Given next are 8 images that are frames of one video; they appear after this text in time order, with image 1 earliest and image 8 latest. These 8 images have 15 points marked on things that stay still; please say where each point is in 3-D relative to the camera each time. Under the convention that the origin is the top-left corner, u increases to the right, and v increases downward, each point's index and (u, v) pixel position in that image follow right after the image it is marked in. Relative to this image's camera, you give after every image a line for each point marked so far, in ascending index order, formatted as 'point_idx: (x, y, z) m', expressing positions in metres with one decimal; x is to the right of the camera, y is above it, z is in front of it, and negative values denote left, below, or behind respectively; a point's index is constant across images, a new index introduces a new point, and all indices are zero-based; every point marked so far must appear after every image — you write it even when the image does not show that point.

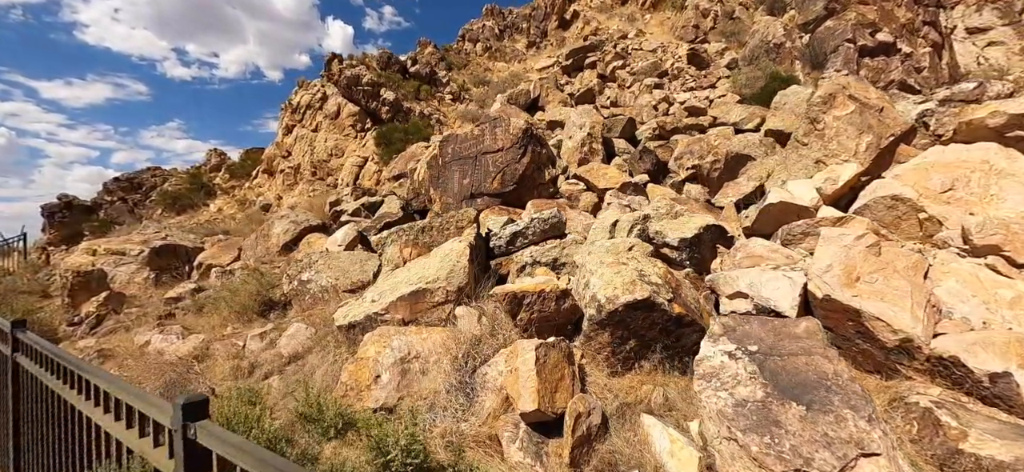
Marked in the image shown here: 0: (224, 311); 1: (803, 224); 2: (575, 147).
0: (-4.6, -1.1, +6.4) m
1: (+2.9, +0.1, +4.0) m
2: (+1.4, +1.9, +8.9) m
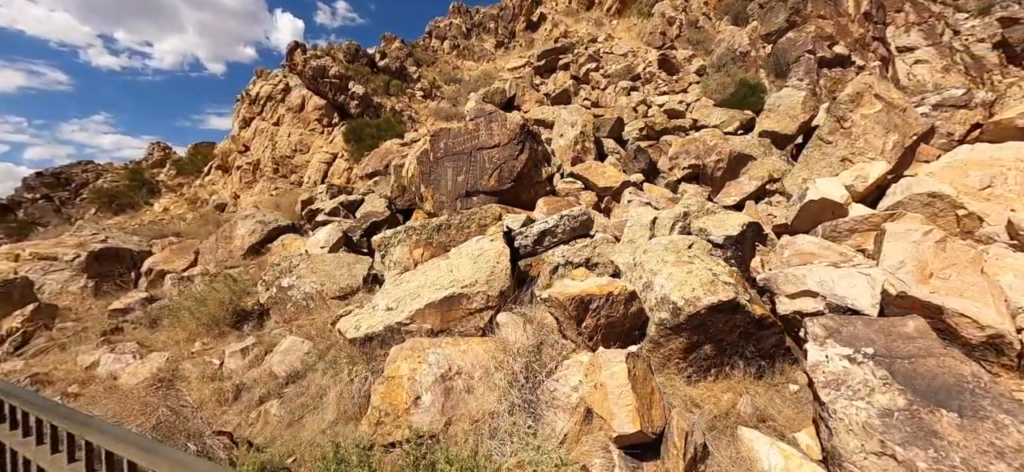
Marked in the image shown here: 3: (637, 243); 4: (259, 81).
0: (-4.4, -1.1, +5.6) m
1: (+3.3, +0.2, +3.9) m
2: (+1.2, +1.9, +8.7) m
3: (+1.3, -0.1, +4.1) m
4: (-8.6, +5.3, +14.1) m
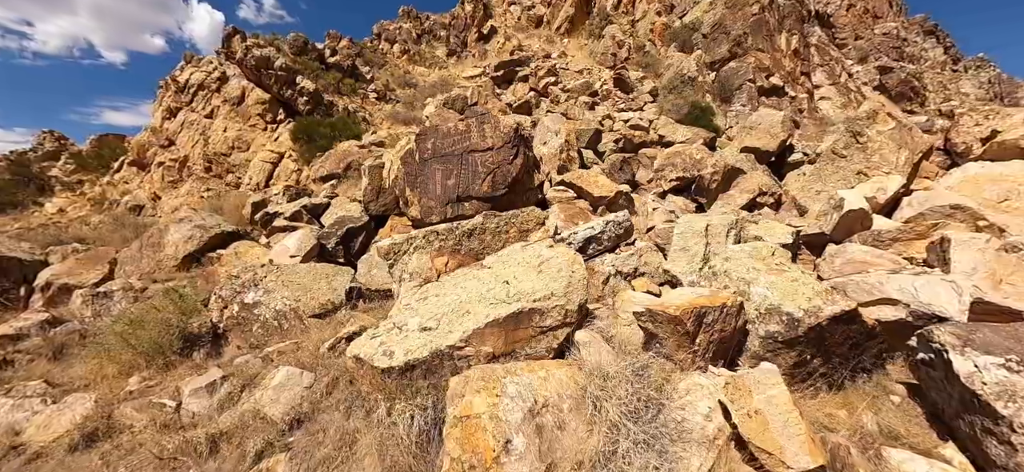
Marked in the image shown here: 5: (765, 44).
0: (-4.2, -1.2, +4.3) m
1: (+3.7, +0.1, +4.0) m
2: (+0.9, +1.7, +8.4) m
3: (+1.7, -0.2, +3.8) m
4: (-9.7, +5.0, +12.3) m
5: (+9.9, +7.5, +16.0) m
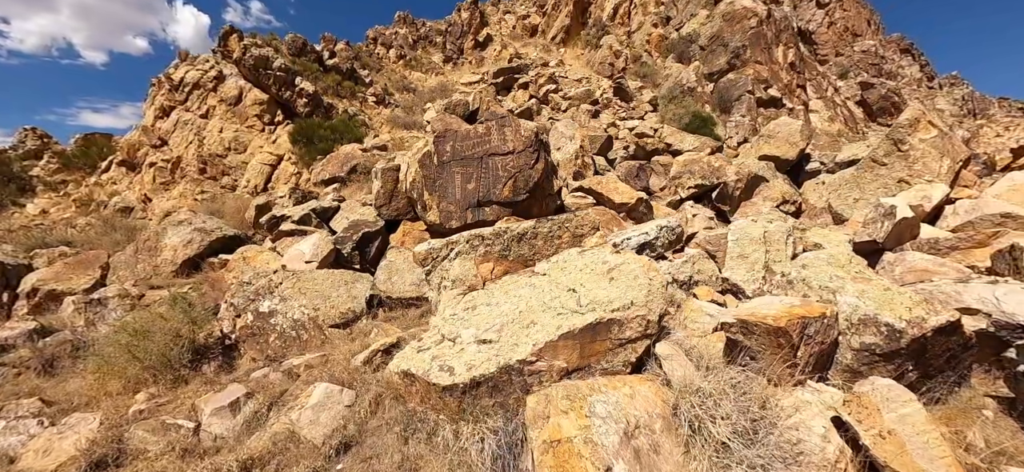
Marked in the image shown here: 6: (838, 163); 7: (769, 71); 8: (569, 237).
0: (-3.8, -1.2, +3.9) m
1: (+4.1, 0.0, +3.9) m
2: (+1.2, +1.5, +8.2) m
3: (+2.2, -0.2, +3.6) m
4: (-9.5, +4.9, +11.8) m
5: (+9.9, +7.1, +16.2) m
6: (+5.8, +1.3, +7.3) m
7: (+10.1, +6.5, +16.1) m
8: (+0.5, 0.0, +3.8) m
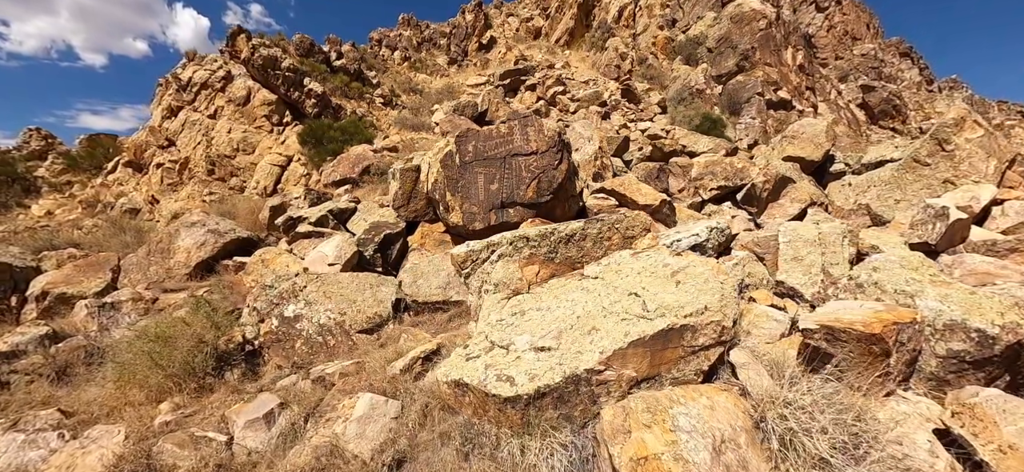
0: (-3.4, -1.2, +3.7) m
1: (+4.5, 0.0, +3.7) m
2: (+1.5, +1.5, +8.1) m
3: (+2.5, -0.2, +3.5) m
4: (-9.2, +4.8, +11.6) m
5: (+10.3, +7.0, +16.2) m
6: (+6.2, +1.2, +7.1) m
7: (+10.4, +6.4, +16.0) m
8: (+0.9, 0.0, +3.6) m
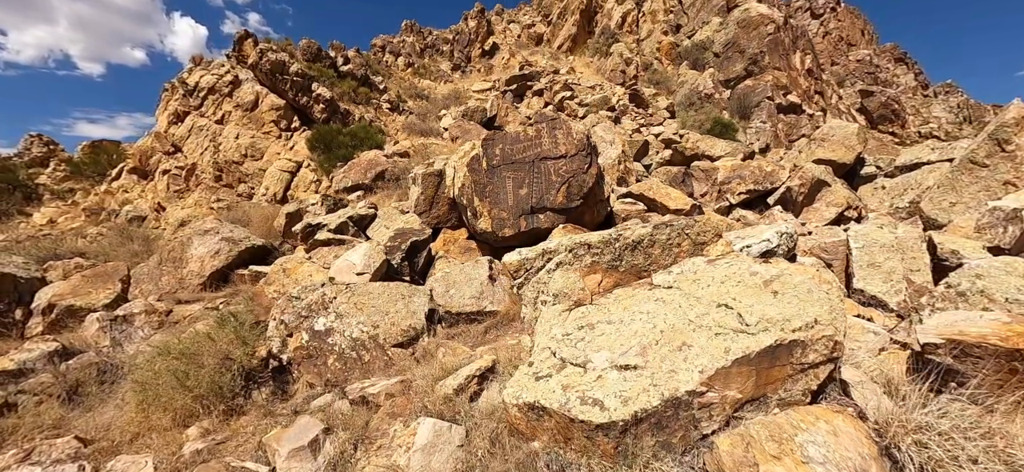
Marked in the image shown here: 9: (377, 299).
0: (-2.9, -1.3, +3.4) m
1: (+5.0, -0.1, +3.5) m
2: (+2.0, +1.4, +7.9) m
3: (+3.0, -0.3, +3.2) m
4: (-8.8, +4.6, +11.4) m
5: (+10.6, +6.8, +16.1) m
6: (+6.6, +1.2, +7.0) m
7: (+10.7, +6.2, +15.9) m
8: (+1.4, -0.1, +3.4) m
9: (-1.5, -0.7, +4.5) m
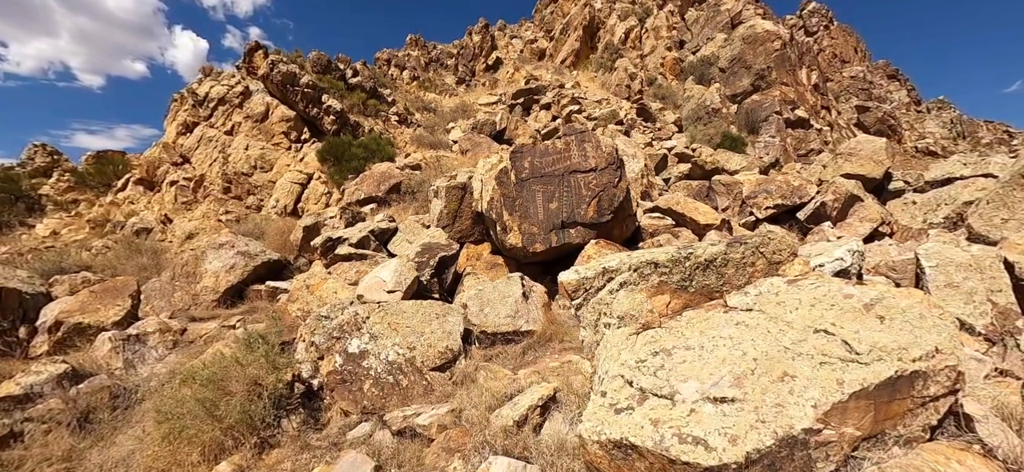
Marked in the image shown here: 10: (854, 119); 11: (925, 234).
0: (-2.5, -1.4, +3.2) m
1: (+5.4, -0.2, +3.4) m
2: (+2.4, +1.1, +7.7) m
3: (+3.4, -0.4, +3.1) m
4: (-8.4, +4.2, +11.2) m
5: (+10.9, +6.2, +16.2) m
6: (+7.0, +0.9, +6.9) m
7: (+11.0, +5.6, +16.0) m
8: (+1.8, -0.2, +3.2) m
9: (-1.0, -0.9, +4.2) m
10: (+13.9, +4.8, +16.6) m
11: (+5.8, 0.0, +5.8) m
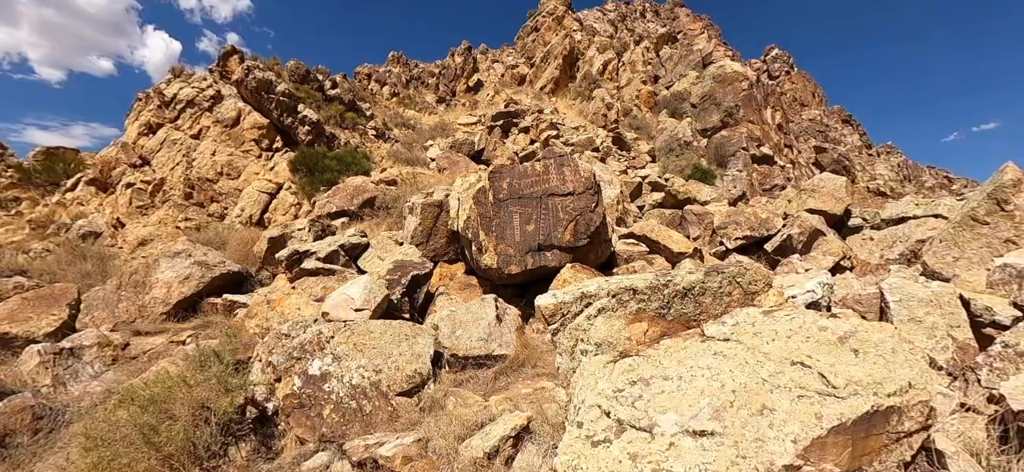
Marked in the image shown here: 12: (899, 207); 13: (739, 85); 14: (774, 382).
0: (-2.7, -1.5, +2.8) m
1: (+5.2, -0.6, +3.6) m
2: (+1.9, +0.6, +7.8) m
3: (+3.3, -0.7, +3.2) m
4: (-8.9, +4.0, +10.8) m
5: (+10.1, +5.0, +17.1) m
6: (+6.6, +0.3, +7.3) m
7: (+10.2, +4.4, +16.9) m
8: (+1.6, -0.4, +3.2) m
9: (-1.3, -1.0, +4.0) m
10: (+13.0, +3.4, +17.6) m
11: (+5.5, -0.5, +6.1) m
12: (+7.0, +0.5, +7.4) m
13: (+9.9, +6.6, +17.9) m
14: (+1.4, -0.8, +2.2) m
